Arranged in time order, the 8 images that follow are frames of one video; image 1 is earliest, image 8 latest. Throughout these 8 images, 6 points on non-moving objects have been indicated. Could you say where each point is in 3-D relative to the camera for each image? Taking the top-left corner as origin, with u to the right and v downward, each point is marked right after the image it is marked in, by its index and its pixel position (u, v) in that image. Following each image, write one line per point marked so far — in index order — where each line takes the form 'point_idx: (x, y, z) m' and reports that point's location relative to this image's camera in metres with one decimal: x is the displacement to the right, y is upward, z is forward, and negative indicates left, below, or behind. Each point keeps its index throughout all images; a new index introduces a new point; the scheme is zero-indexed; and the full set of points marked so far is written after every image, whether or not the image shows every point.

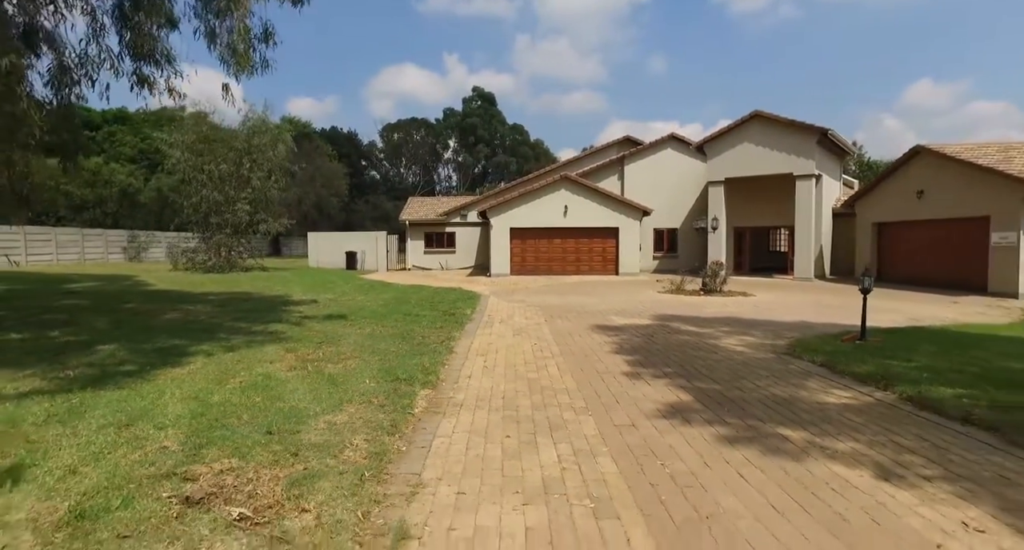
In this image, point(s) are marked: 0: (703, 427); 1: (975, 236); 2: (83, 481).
0: (+1.8, -1.4, +5.1) m
1: (+15.1, +1.3, +18.3) m
2: (-2.7, -1.3, +3.5) m
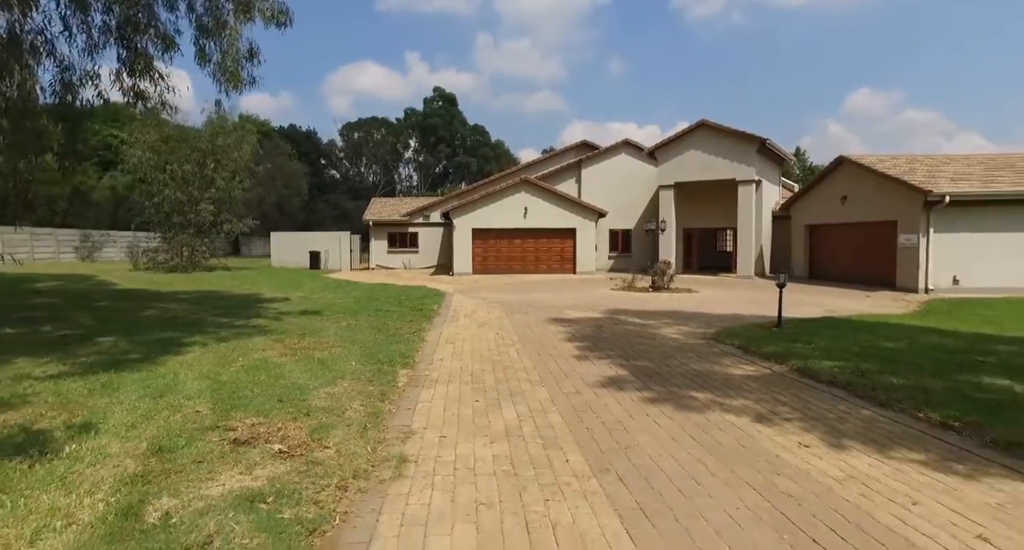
0: (+1.4, -1.3, +6.4) m
1: (+13.7, +1.4, +20.5) m
2: (-2.9, -1.3, +4.4) m
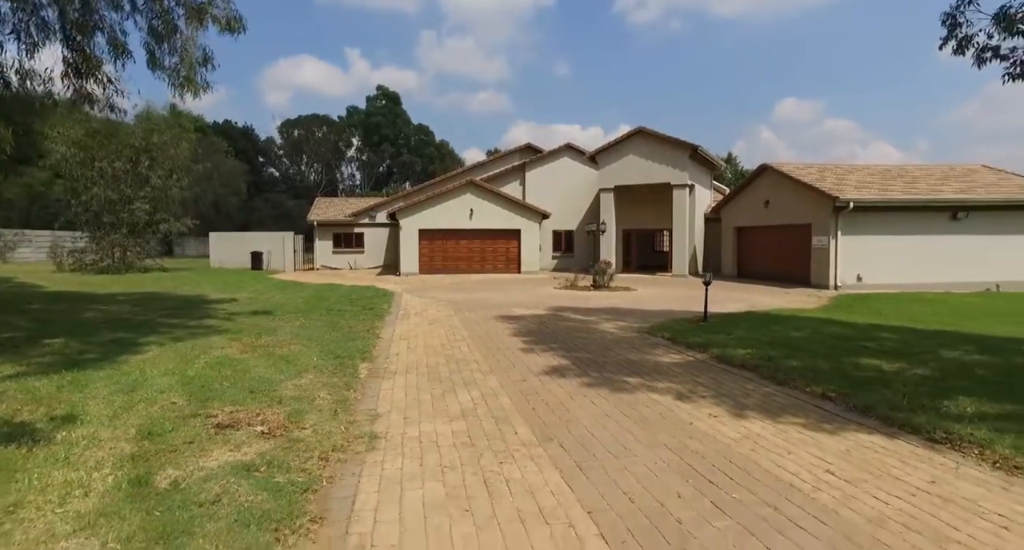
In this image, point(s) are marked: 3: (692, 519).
0: (+0.8, -1.3, +7.2) m
1: (+11.7, +1.5, +22.4) m
2: (-3.3, -1.3, +4.8) m
3: (+1.1, -1.5, +3.4) m
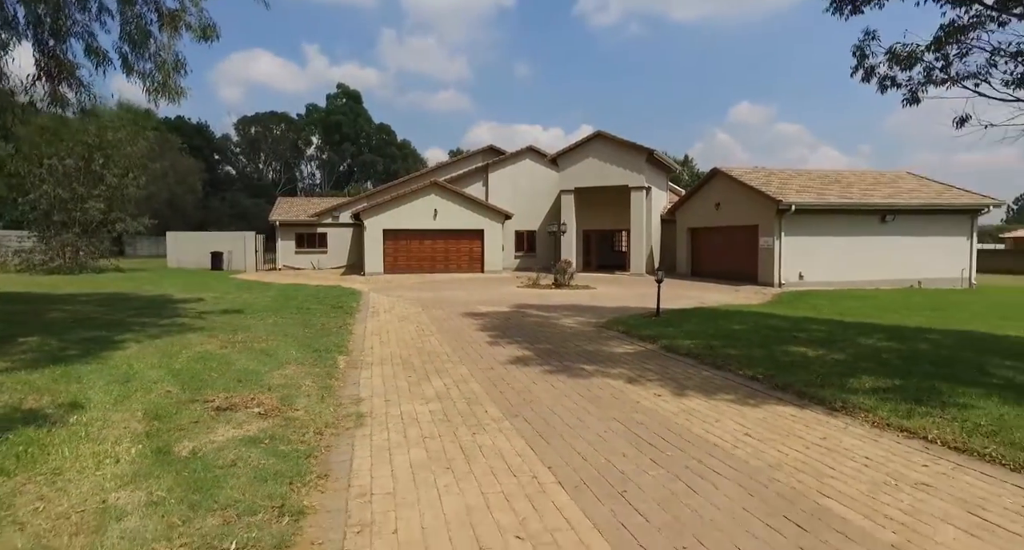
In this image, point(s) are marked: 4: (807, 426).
0: (+0.3, -1.3, +7.9) m
1: (+10.2, +1.5, +23.8) m
2: (-3.6, -1.2, +5.3) m
3: (+0.9, -1.4, +4.2) m
4: (+2.8, -1.4, +5.2) m
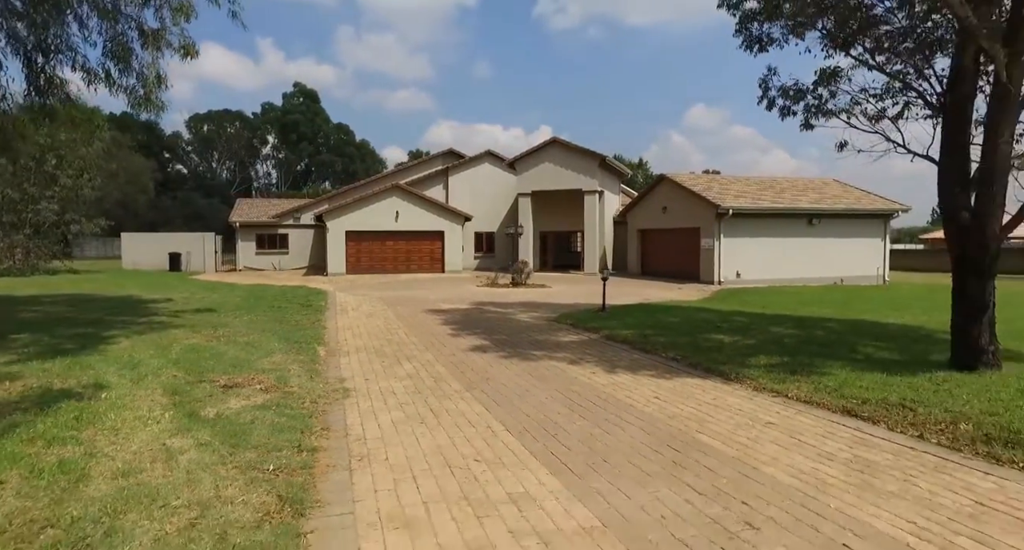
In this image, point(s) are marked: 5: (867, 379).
0: (-0.3, -1.3, +9.2) m
1: (+8.3, +1.6, +25.7) m
2: (-4.0, -1.2, +6.2) m
3: (+0.5, -1.4, +5.4) m
4: (+2.3, -1.4, +6.6) m
5: (+4.2, -1.3, +6.6) m
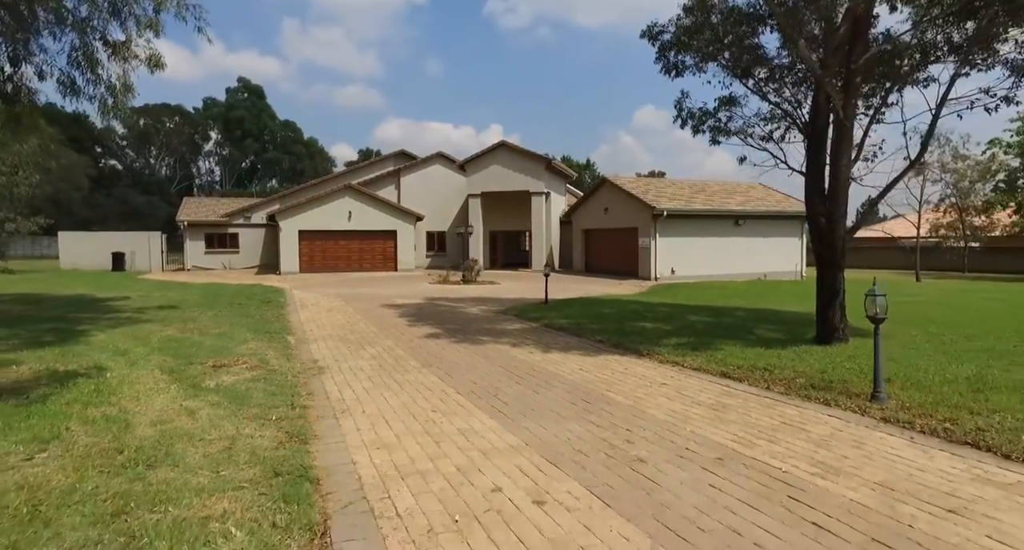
0: (-1.3, -1.2, +10.4) m
1: (+5.9, +1.8, +27.7) m
2: (-4.7, -1.2, +7.2) m
3: (-0.1, -1.4, +6.8) m
4: (+1.6, -1.3, +8.1) m
5: (+3.5, -1.2, +8.2) m
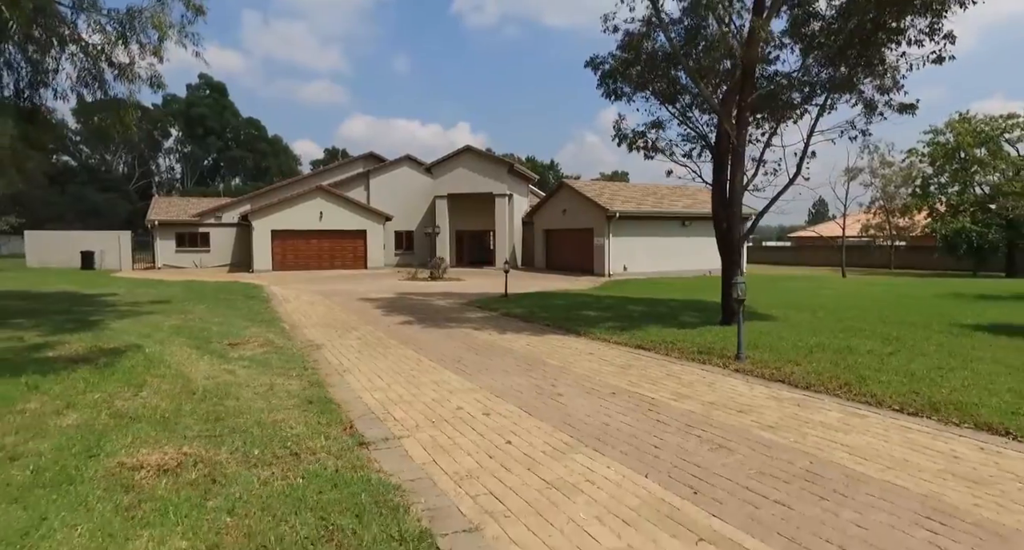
0: (-2.1, -1.1, +12.2) m
1: (+4.0, +1.9, +29.9) m
2: (-5.3, -1.1, +8.8) m
3: (-0.7, -1.3, +8.7) m
4: (+0.9, -1.2, +10.0) m
5: (+2.8, -1.1, +10.3) m
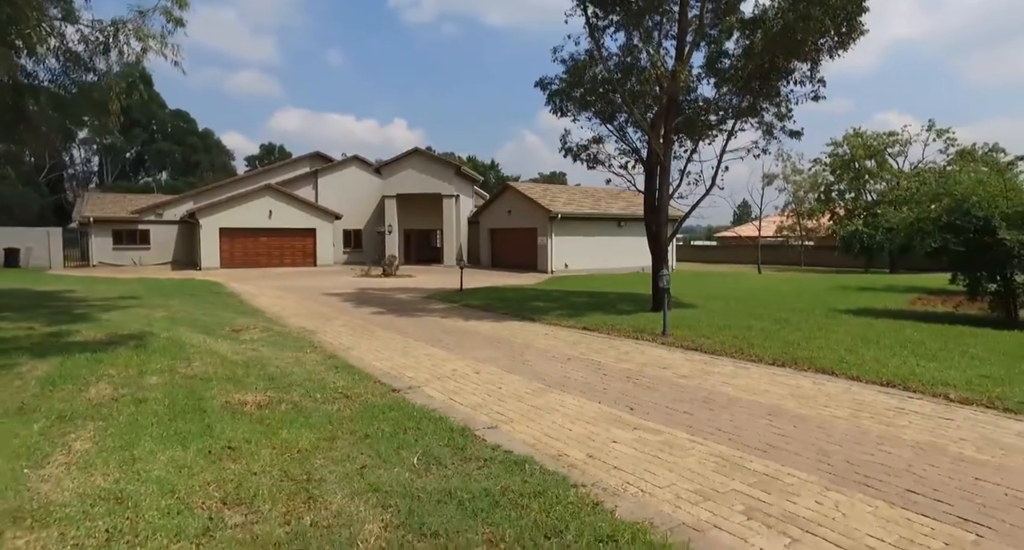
0: (-3.0, -1.0, +13.6) m
1: (+1.1, +2.1, +31.8) m
2: (-5.9, -1.0, +9.9) m
3: (-1.3, -1.2, +10.2) m
4: (+0.2, -1.1, +11.8) m
5: (+2.0, -0.9, +12.3) m
